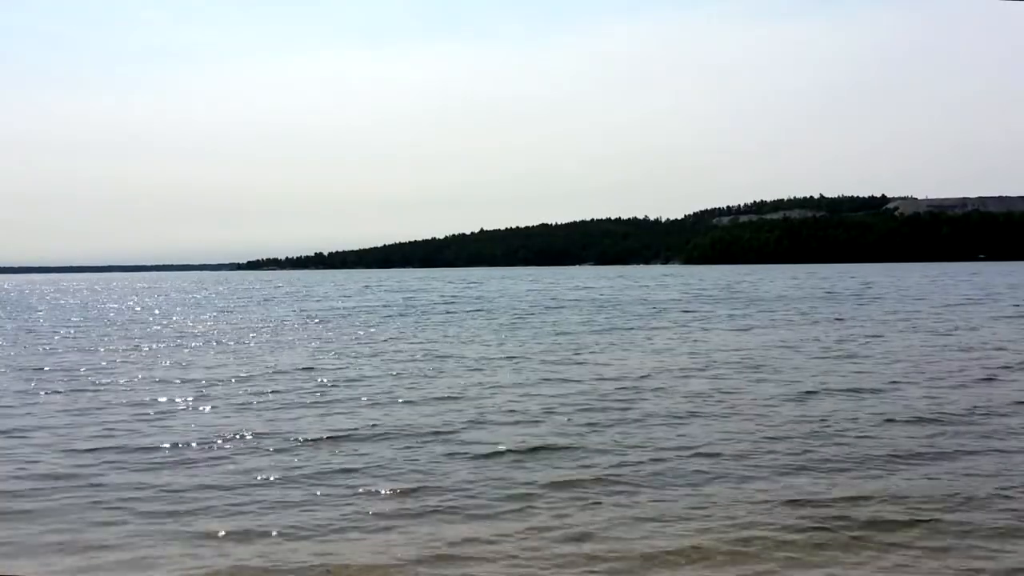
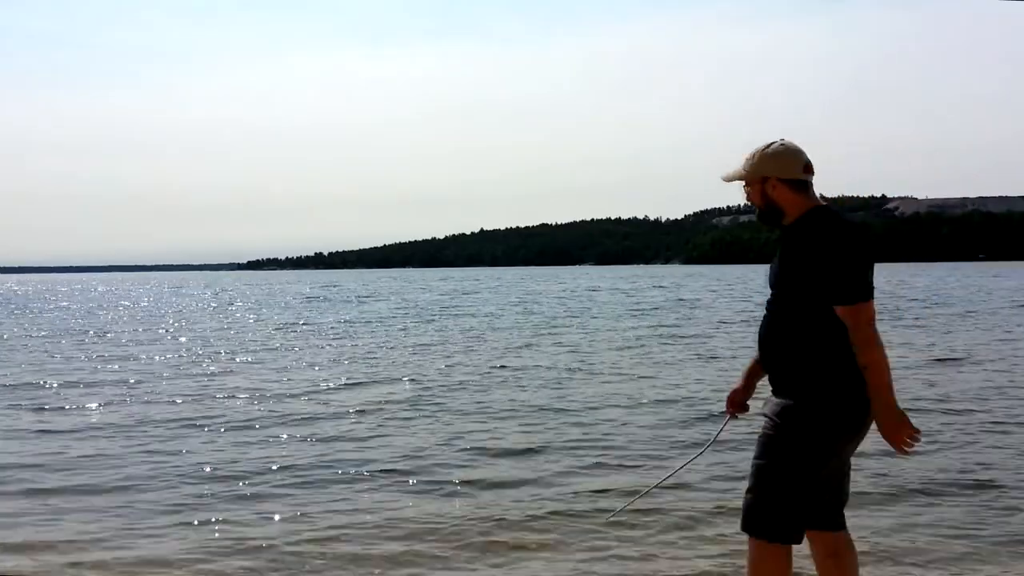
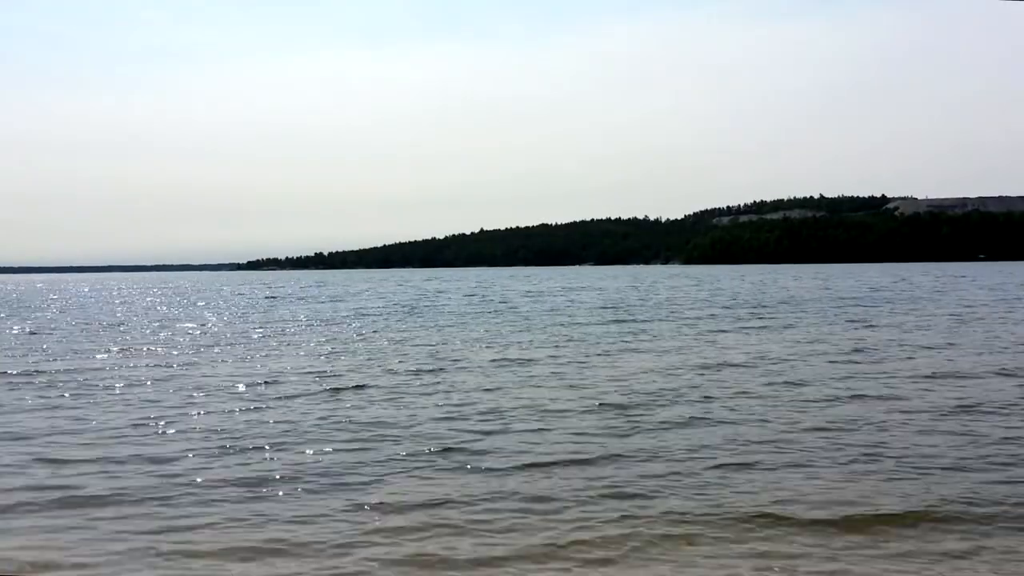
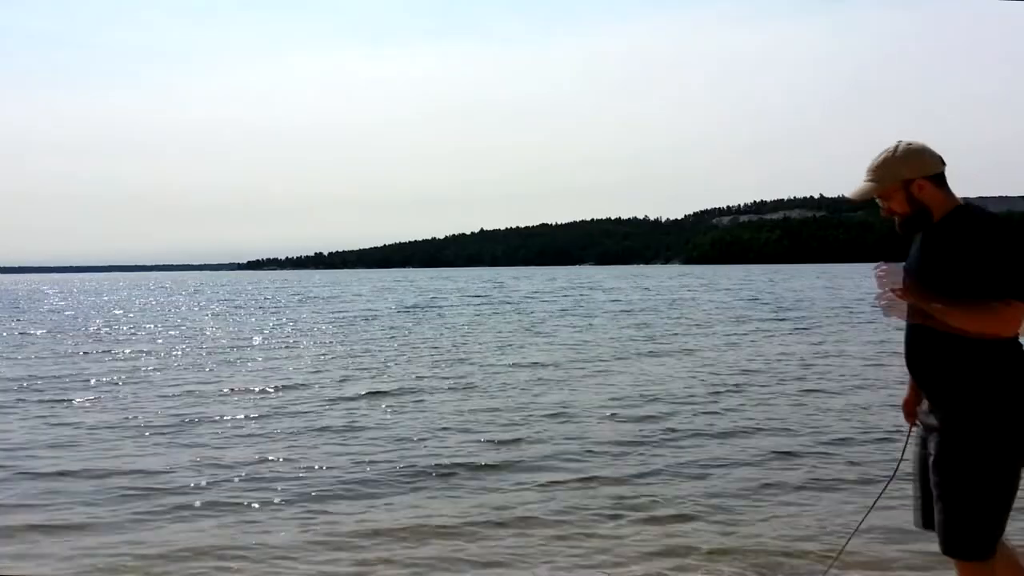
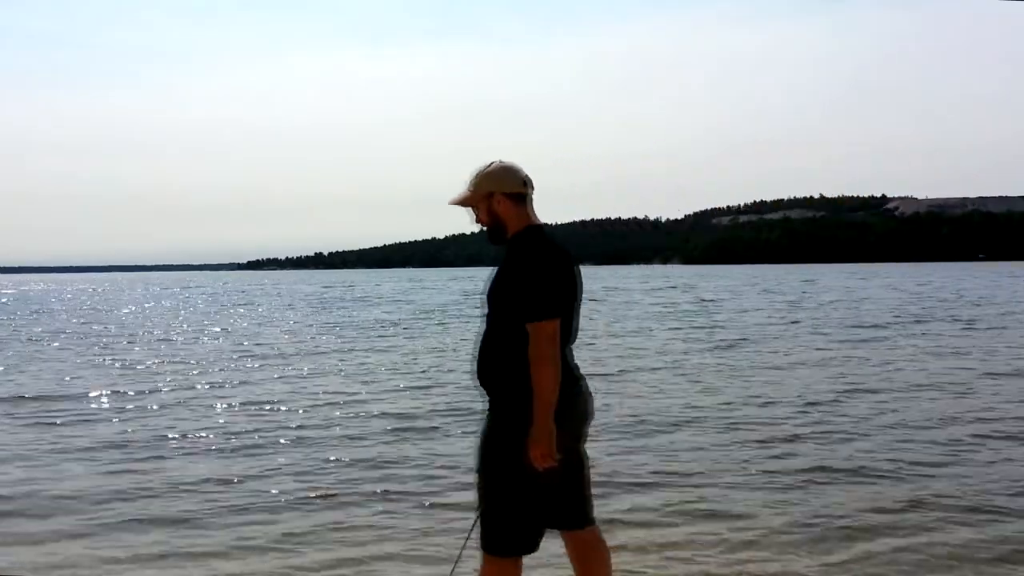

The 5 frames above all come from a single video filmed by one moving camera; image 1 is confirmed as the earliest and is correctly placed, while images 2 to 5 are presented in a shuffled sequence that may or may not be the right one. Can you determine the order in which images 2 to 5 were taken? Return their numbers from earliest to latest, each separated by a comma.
3, 4, 2, 5
